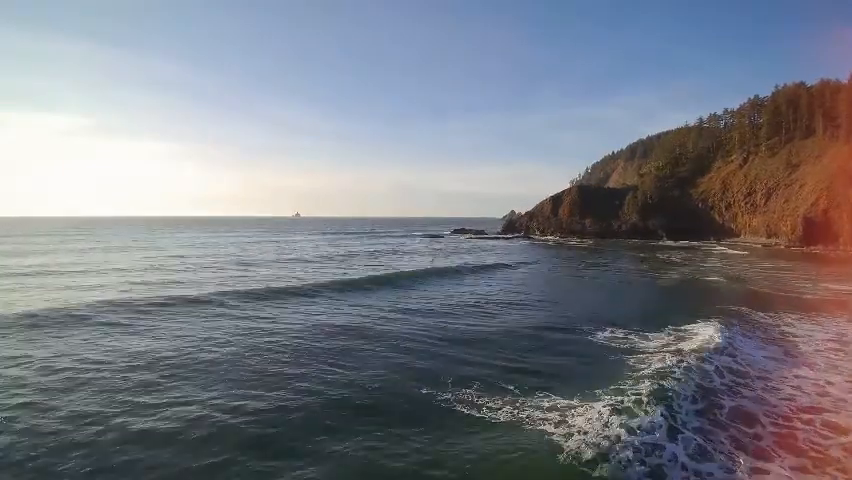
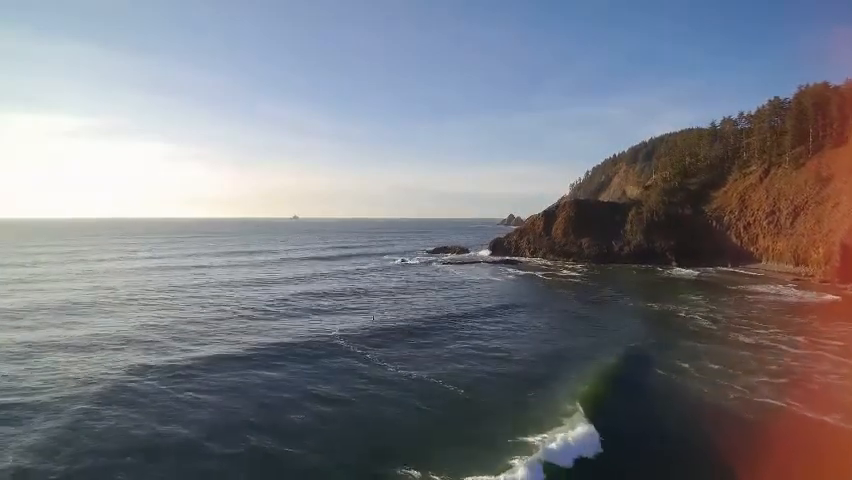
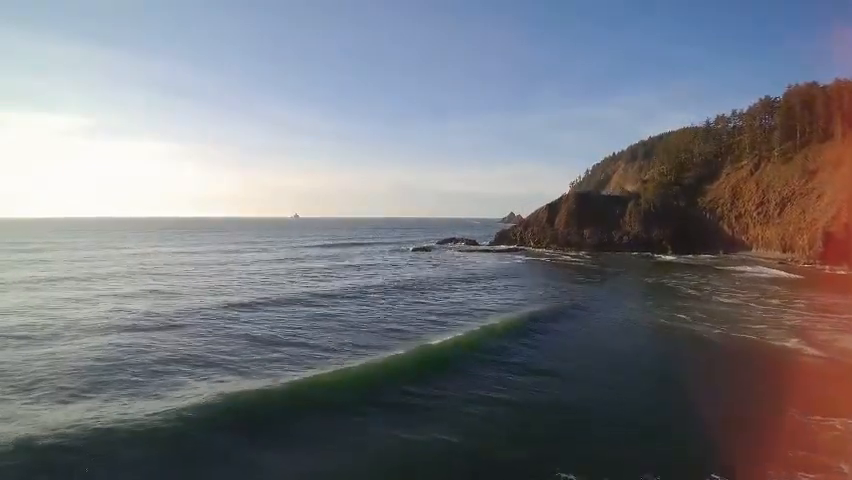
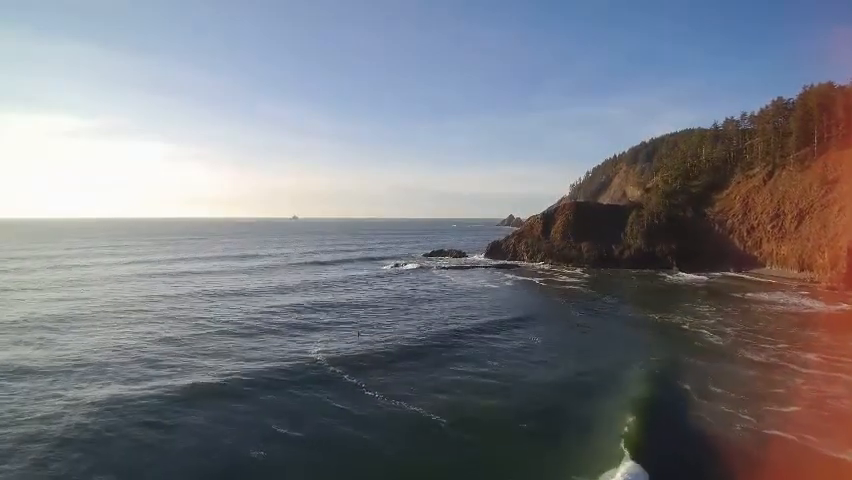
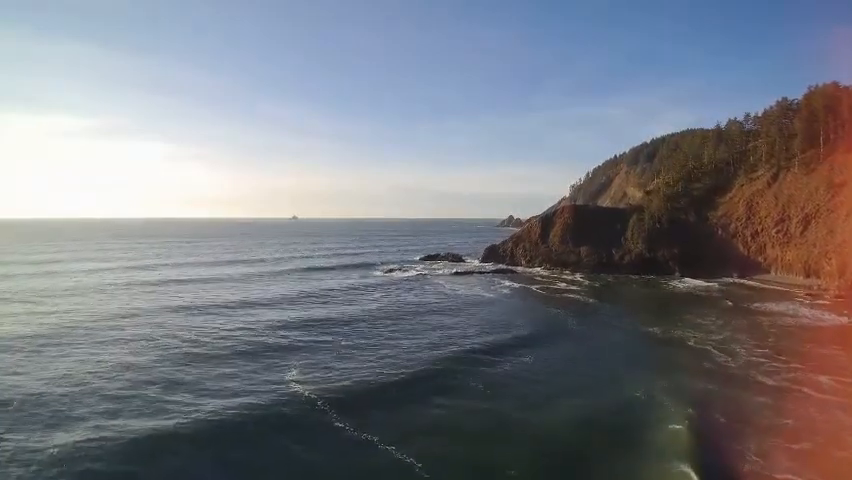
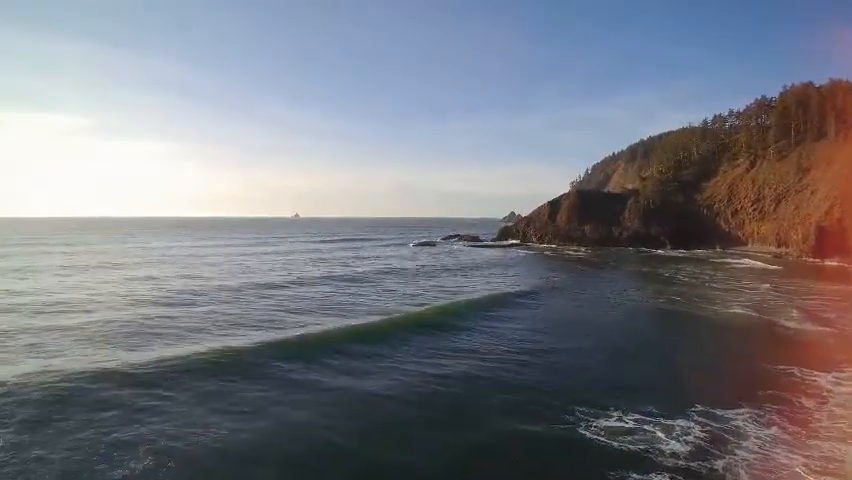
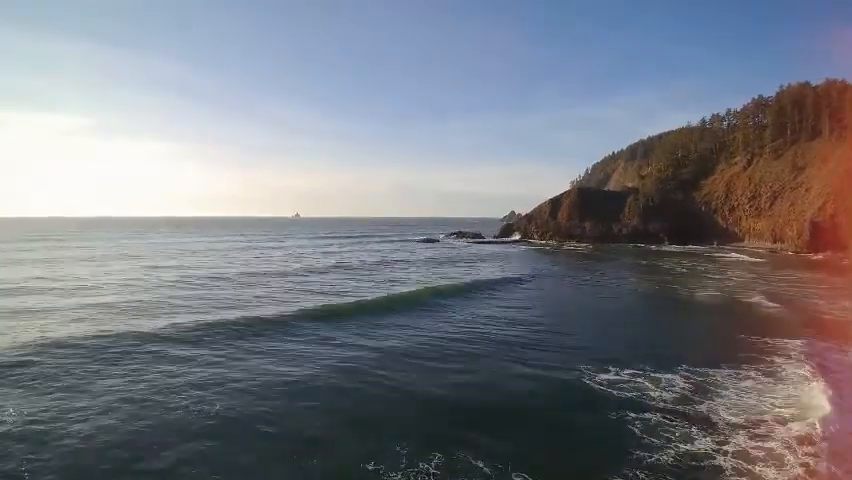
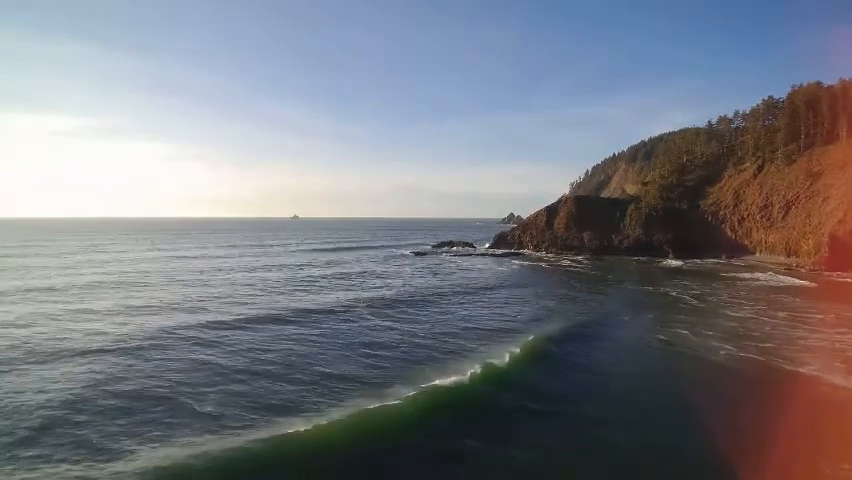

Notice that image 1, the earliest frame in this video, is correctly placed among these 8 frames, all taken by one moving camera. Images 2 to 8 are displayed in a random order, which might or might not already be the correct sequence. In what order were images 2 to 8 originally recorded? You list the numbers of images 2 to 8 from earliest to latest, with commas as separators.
7, 6, 3, 8, 2, 4, 5
